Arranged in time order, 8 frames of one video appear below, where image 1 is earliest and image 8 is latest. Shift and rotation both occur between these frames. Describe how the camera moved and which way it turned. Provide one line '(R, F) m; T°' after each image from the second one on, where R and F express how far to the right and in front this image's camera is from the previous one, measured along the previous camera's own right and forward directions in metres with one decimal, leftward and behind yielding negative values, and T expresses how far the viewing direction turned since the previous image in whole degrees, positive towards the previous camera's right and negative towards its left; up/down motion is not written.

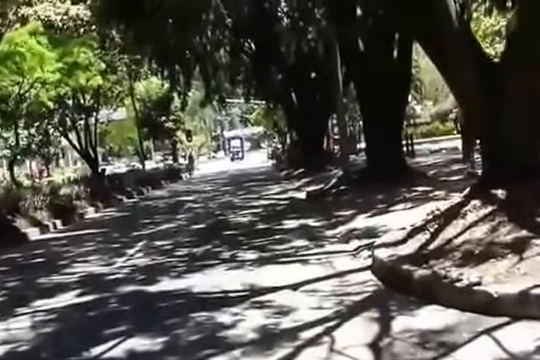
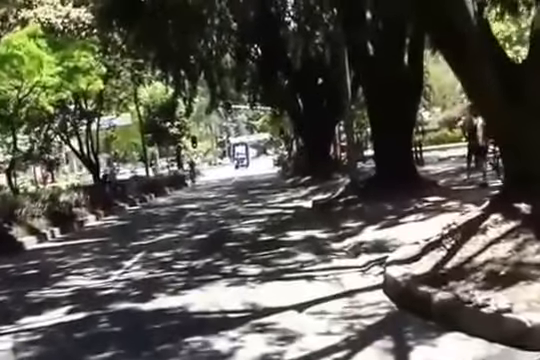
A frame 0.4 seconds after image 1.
(0.0, +0.8) m; 0°
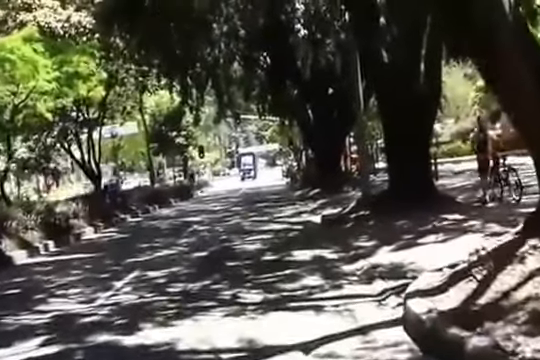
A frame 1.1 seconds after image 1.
(0.0, +1.4) m; 0°
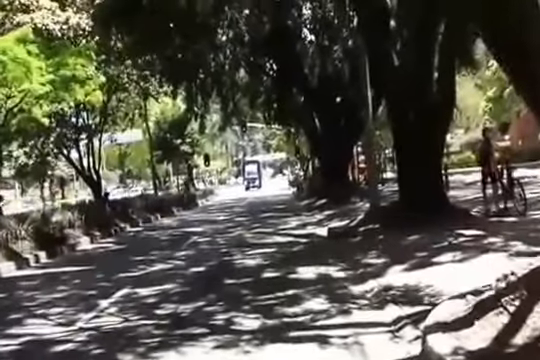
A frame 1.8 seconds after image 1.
(+0.1, +1.3) m; 0°
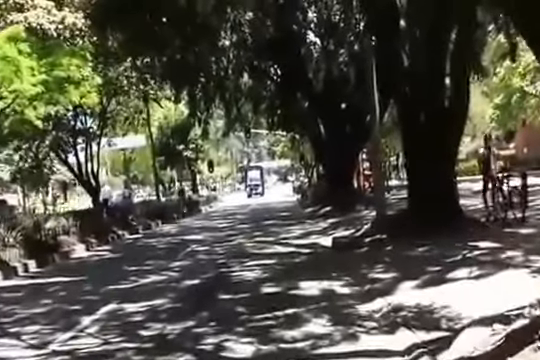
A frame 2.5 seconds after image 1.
(+0.1, +1.2) m; 0°
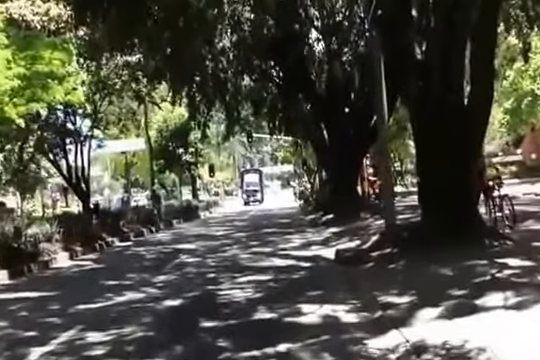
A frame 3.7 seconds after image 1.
(+0.1, +2.1) m; 0°
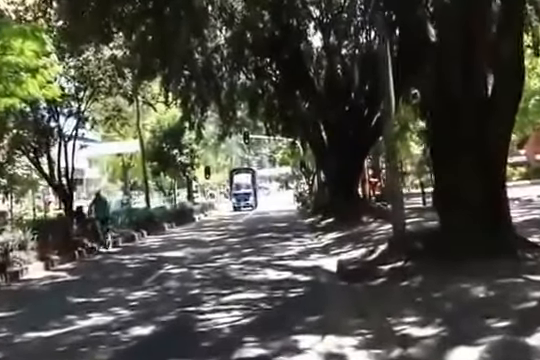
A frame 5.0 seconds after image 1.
(+0.1, +2.3) m; 0°
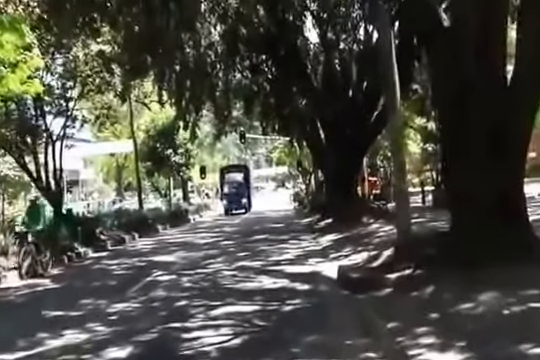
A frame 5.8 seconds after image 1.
(0.0, +1.4) m; 0°
